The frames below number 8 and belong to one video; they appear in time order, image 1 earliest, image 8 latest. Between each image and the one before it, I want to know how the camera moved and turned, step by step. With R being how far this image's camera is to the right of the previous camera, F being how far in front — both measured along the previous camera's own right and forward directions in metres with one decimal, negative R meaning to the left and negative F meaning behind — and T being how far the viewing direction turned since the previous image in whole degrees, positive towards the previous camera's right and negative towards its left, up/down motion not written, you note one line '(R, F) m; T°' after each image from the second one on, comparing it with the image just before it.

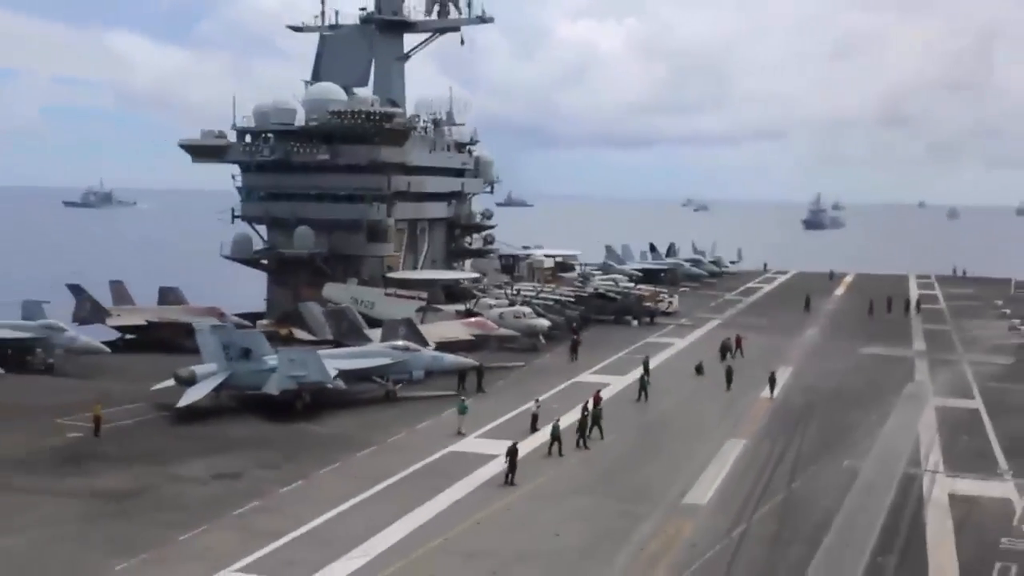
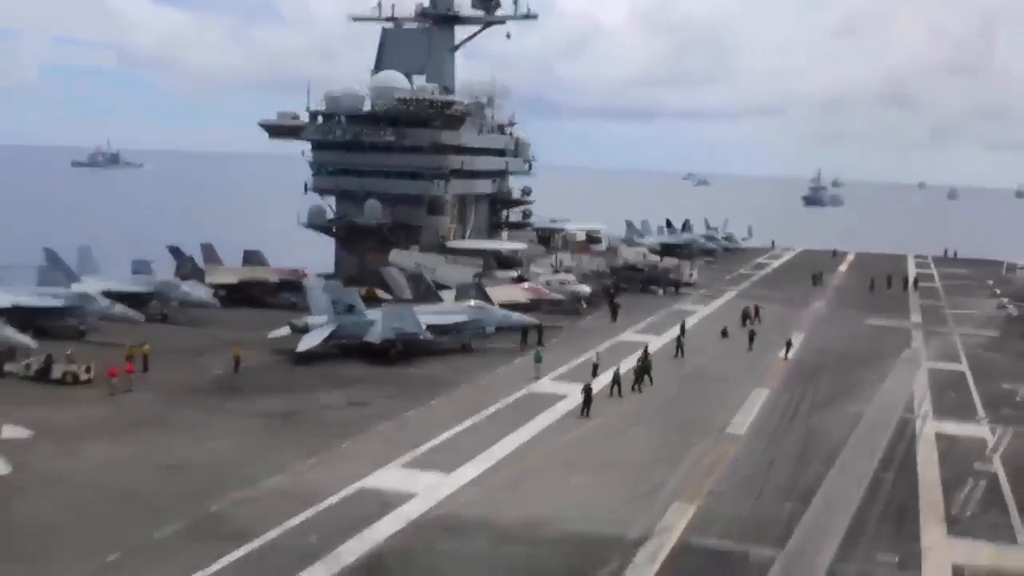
(-1.3, -3.8) m; 0°
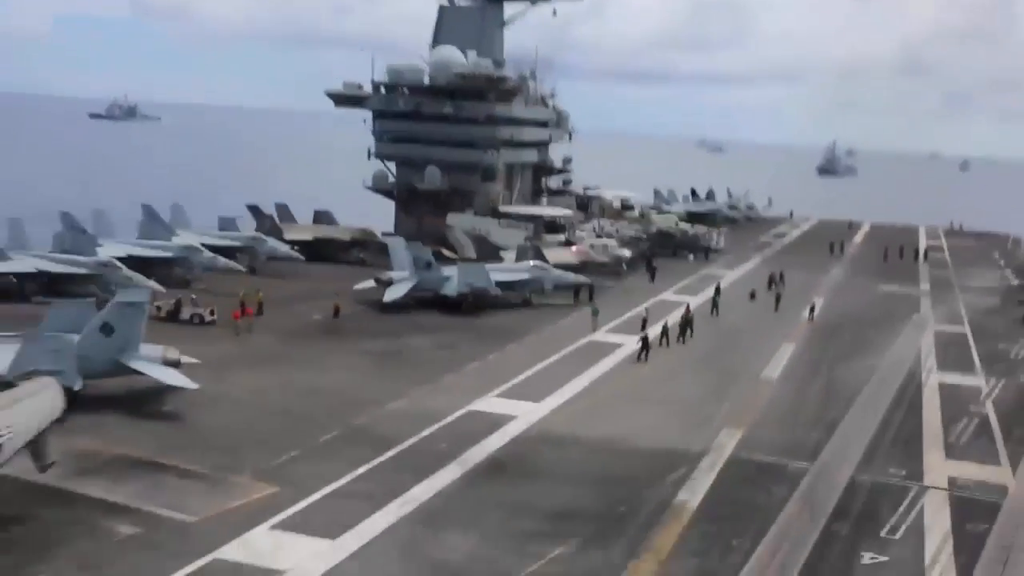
(-1.1, -3.3) m; 0°
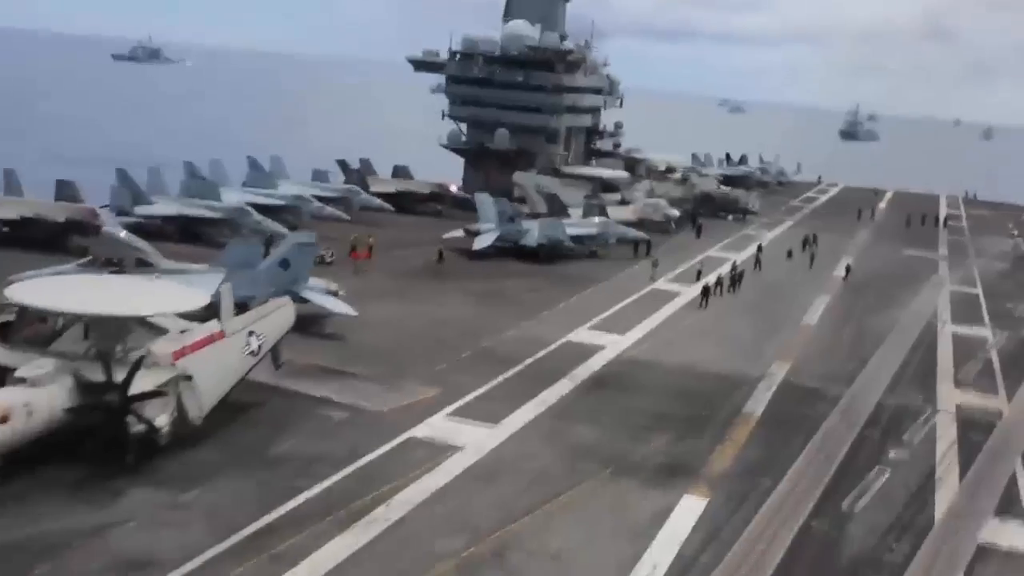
(-1.4, -4.1) m; -1°
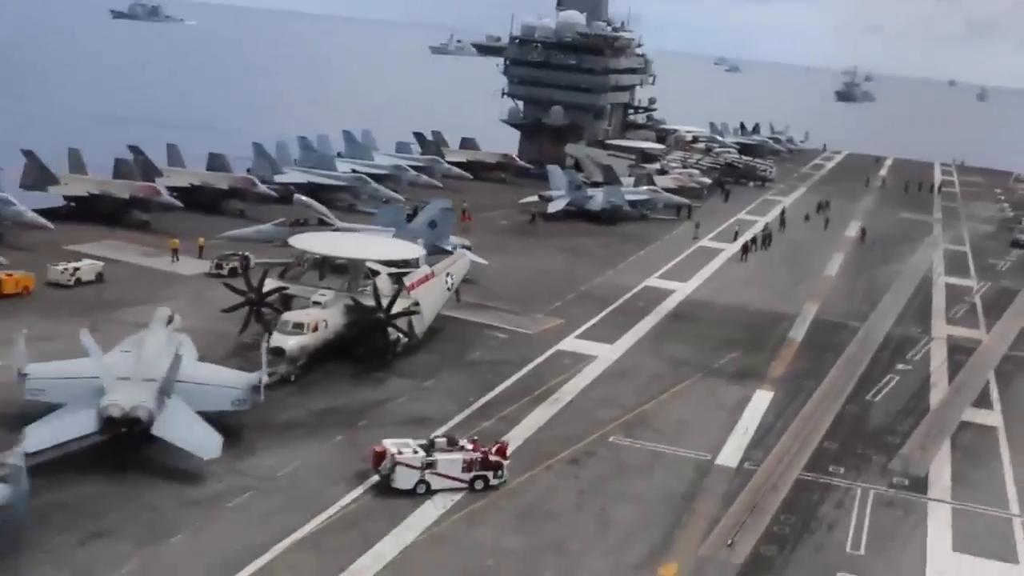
(-2.2, -6.0) m; 0°
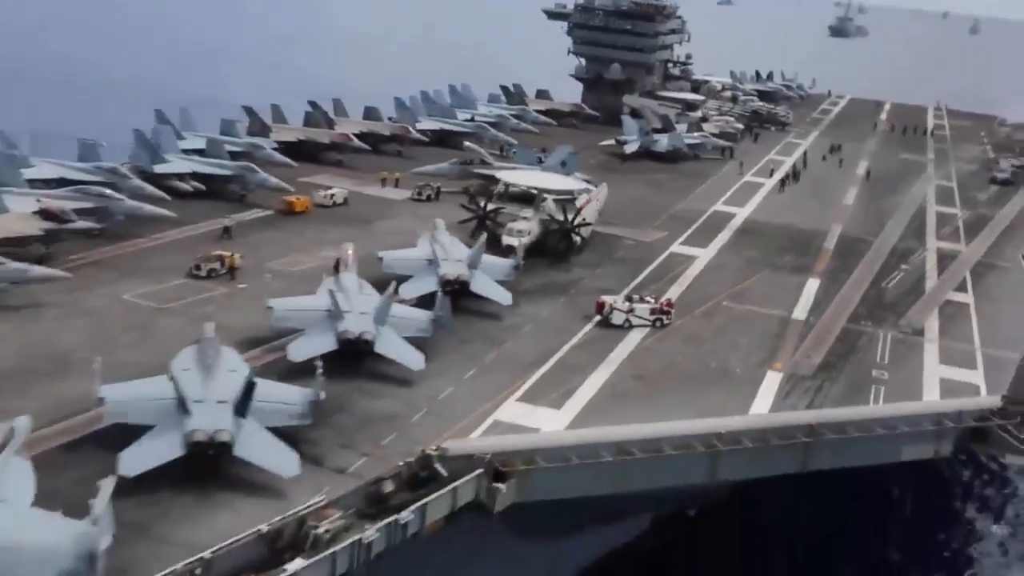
(-3.6, -9.8) m; +1°
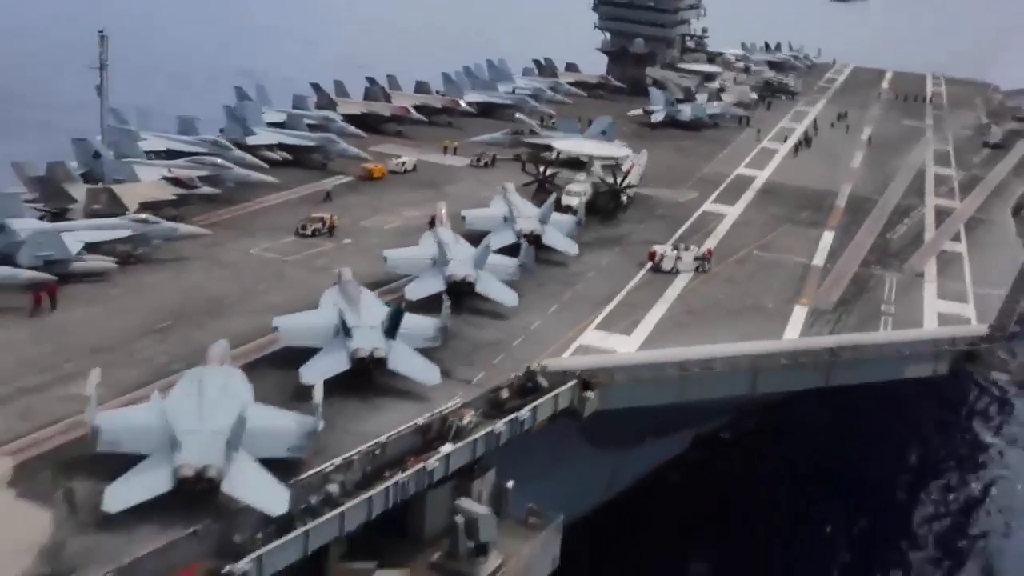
(-1.6, -4.4) m; 0°
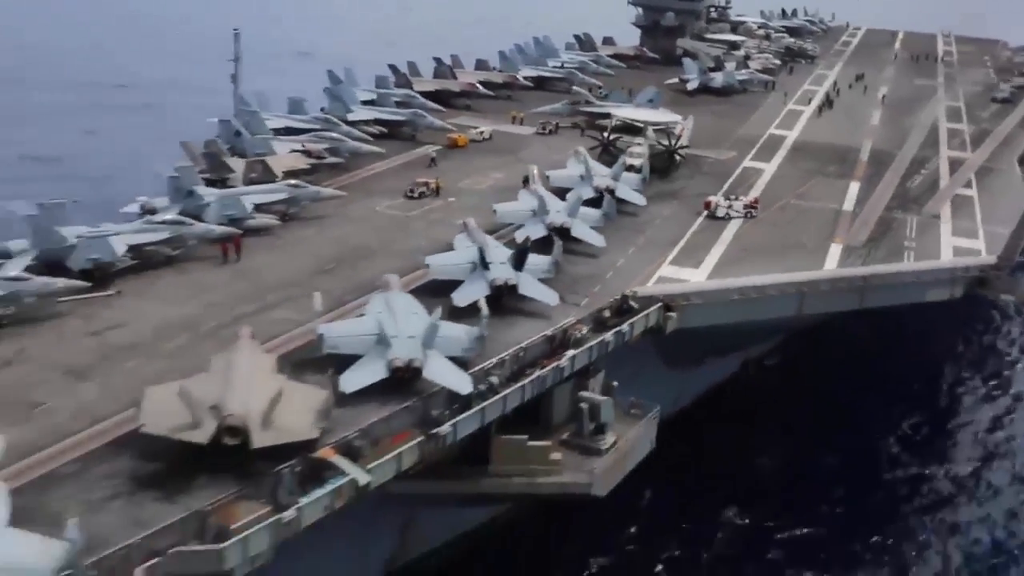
(-2.0, -5.7) m; 0°
